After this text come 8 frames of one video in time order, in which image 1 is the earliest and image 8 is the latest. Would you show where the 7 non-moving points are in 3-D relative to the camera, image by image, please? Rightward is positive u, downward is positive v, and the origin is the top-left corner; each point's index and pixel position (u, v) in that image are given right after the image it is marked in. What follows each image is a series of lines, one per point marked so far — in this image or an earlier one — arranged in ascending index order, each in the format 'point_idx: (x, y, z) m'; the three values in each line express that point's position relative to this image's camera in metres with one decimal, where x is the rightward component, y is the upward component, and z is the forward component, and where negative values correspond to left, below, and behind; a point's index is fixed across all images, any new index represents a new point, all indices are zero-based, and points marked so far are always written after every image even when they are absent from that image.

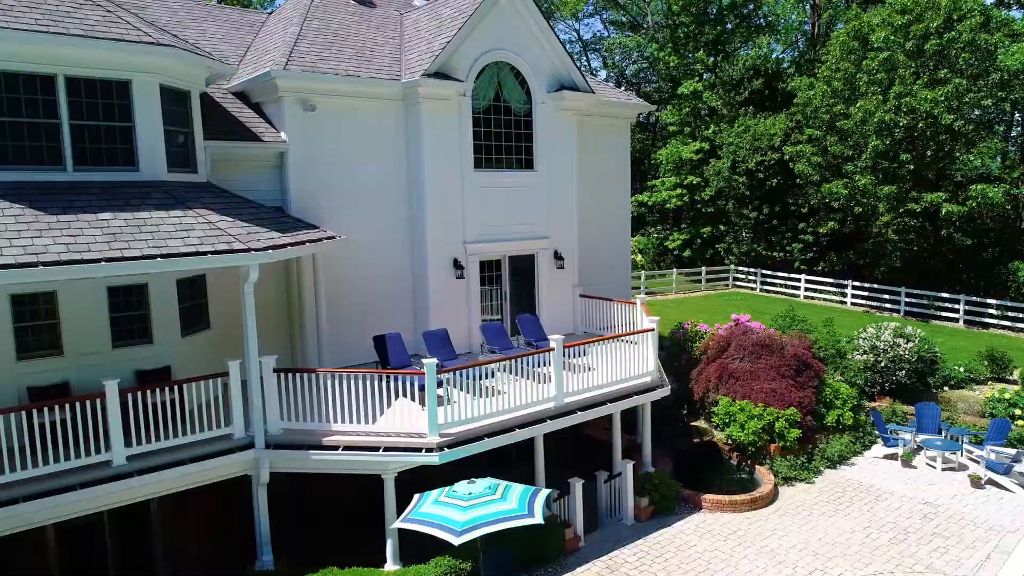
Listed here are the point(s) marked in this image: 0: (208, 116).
0: (-5.6, +3.2, +13.4) m
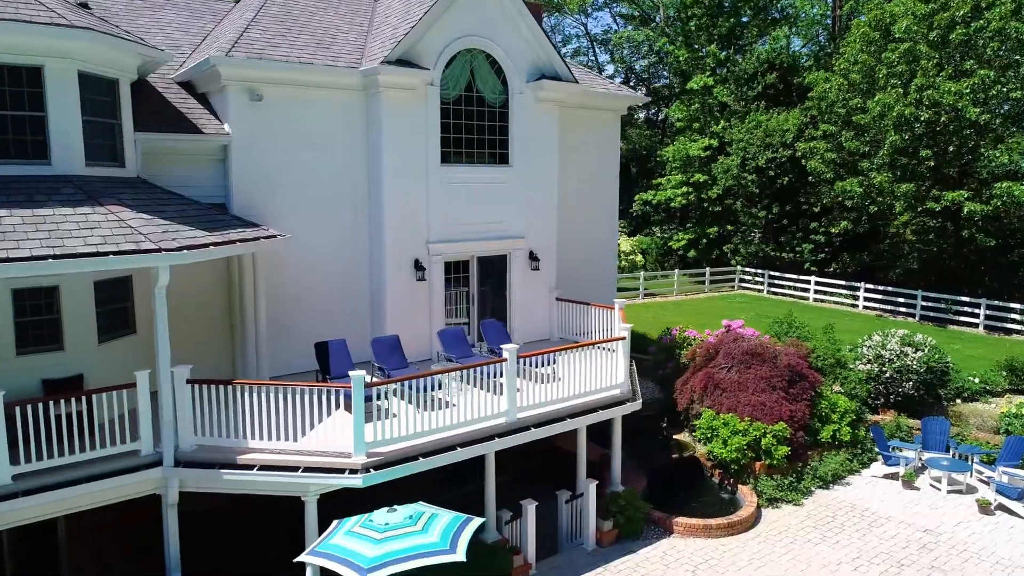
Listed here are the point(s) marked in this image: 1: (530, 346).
0: (-6.3, +3.1, +12.5) m
1: (+0.4, -1.3, +16.0) m
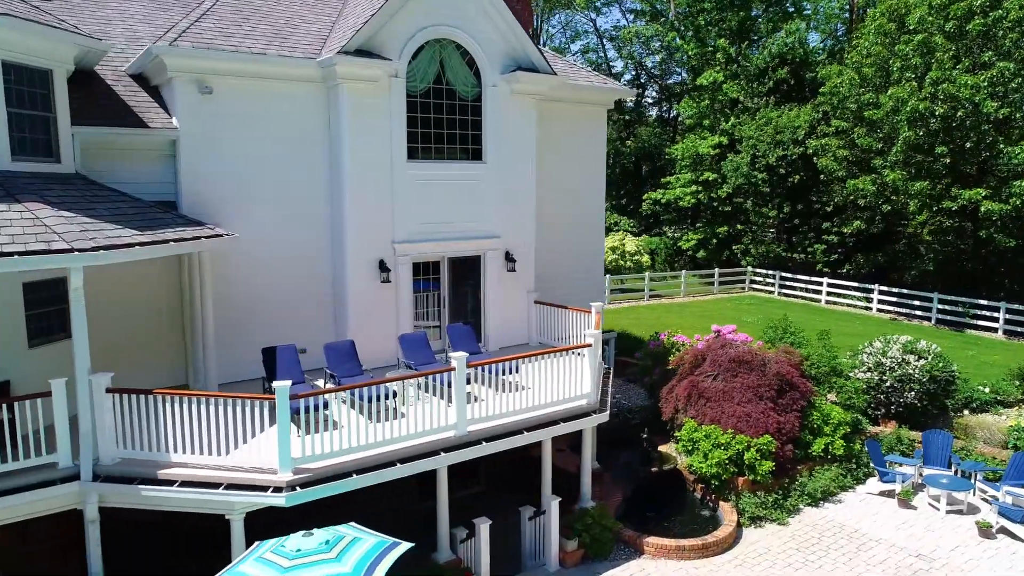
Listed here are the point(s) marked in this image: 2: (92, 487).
0: (-7.0, +3.1, +12.0) m
1: (-0.1, -1.3, +15.3) m
2: (-5.2, -2.5, +9.0) m
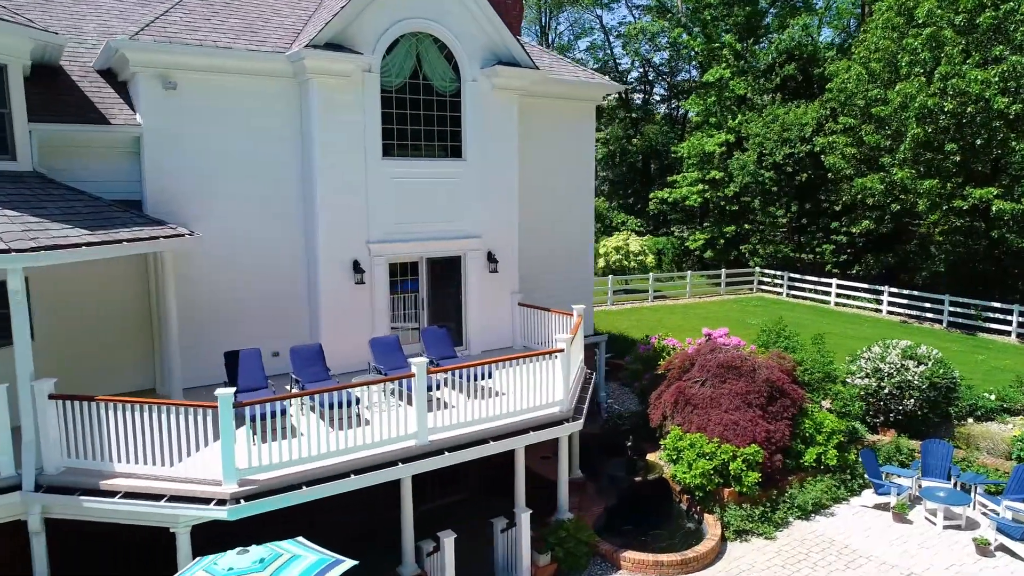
0: (-7.4, +3.1, +11.7) m
1: (-0.5, -1.4, +14.8) m
2: (-5.8, -2.5, +8.7) m
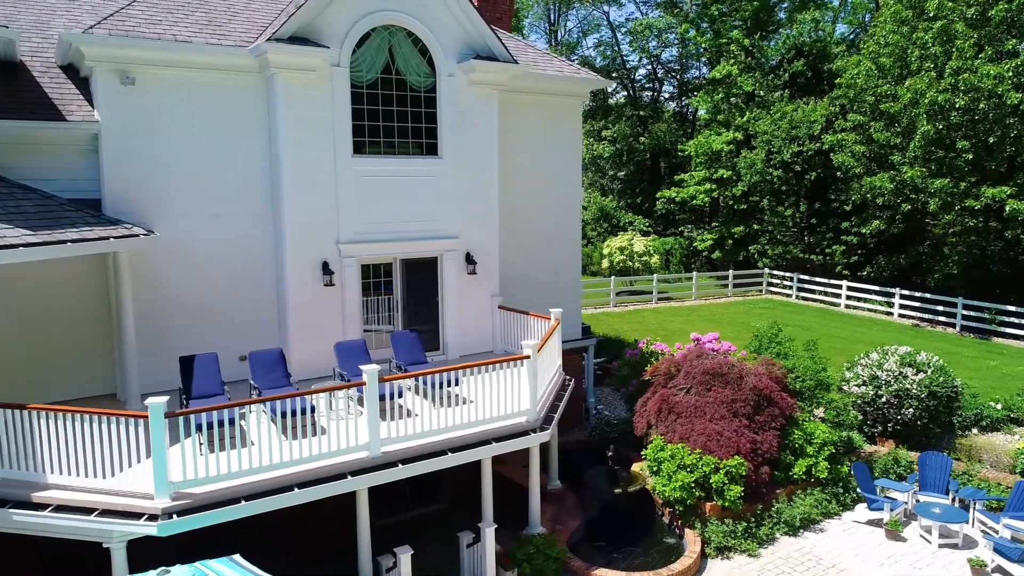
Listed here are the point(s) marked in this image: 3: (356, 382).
0: (-7.9, +3.1, +11.3) m
1: (-0.9, -1.4, +14.3) m
2: (-6.3, -2.5, +8.3) m
3: (-2.0, -1.2, +9.6) m
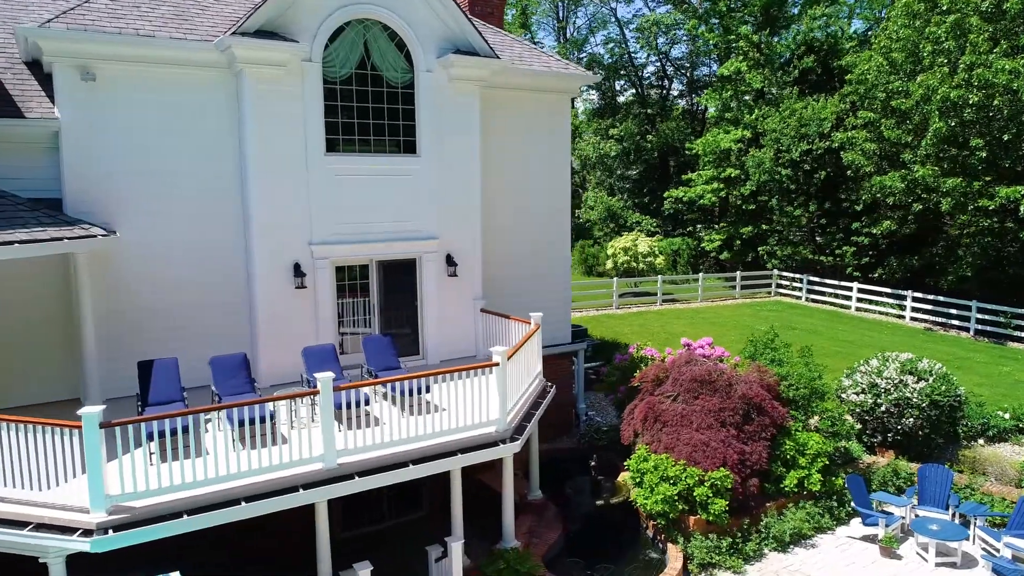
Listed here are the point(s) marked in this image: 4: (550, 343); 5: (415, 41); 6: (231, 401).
0: (-8.3, +3.1, +11.1) m
1: (-1.3, -1.5, +13.8) m
2: (-6.8, -2.6, +8.0) m
3: (-2.5, -1.3, +9.1) m
4: (+0.8, -1.2, +15.9) m
5: (-1.7, +4.4, +13.0) m
6: (-4.0, -1.6, +10.4) m
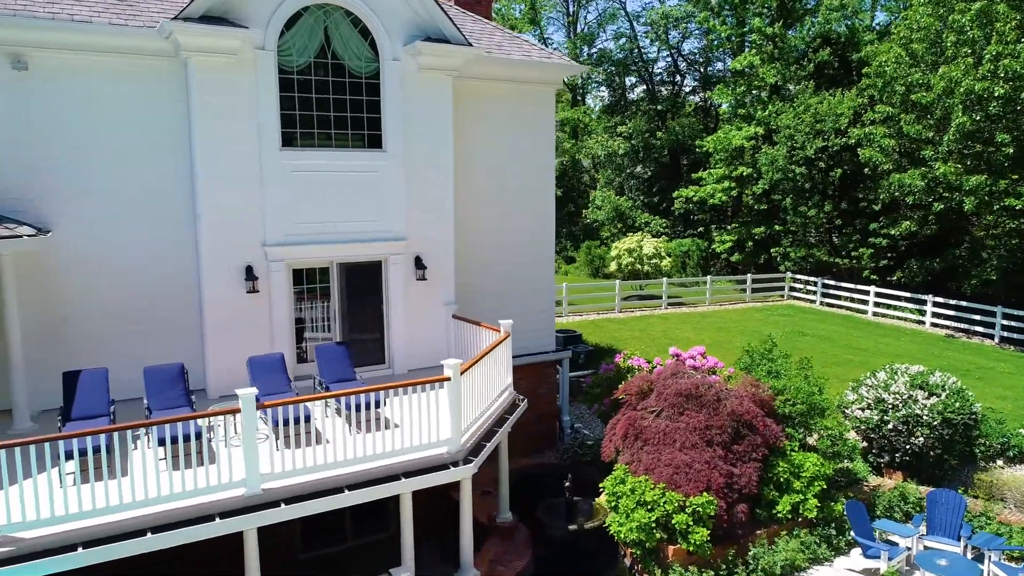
0: (-8.8, +3.0, +10.3) m
1: (-1.7, -1.5, +12.9) m
2: (-7.5, -2.6, +7.2) m
3: (-3.1, -1.4, +8.3) m
4: (+0.4, -1.3, +14.9) m
5: (-2.2, +4.4, +12.1) m
6: (-4.6, -1.7, +9.5) m
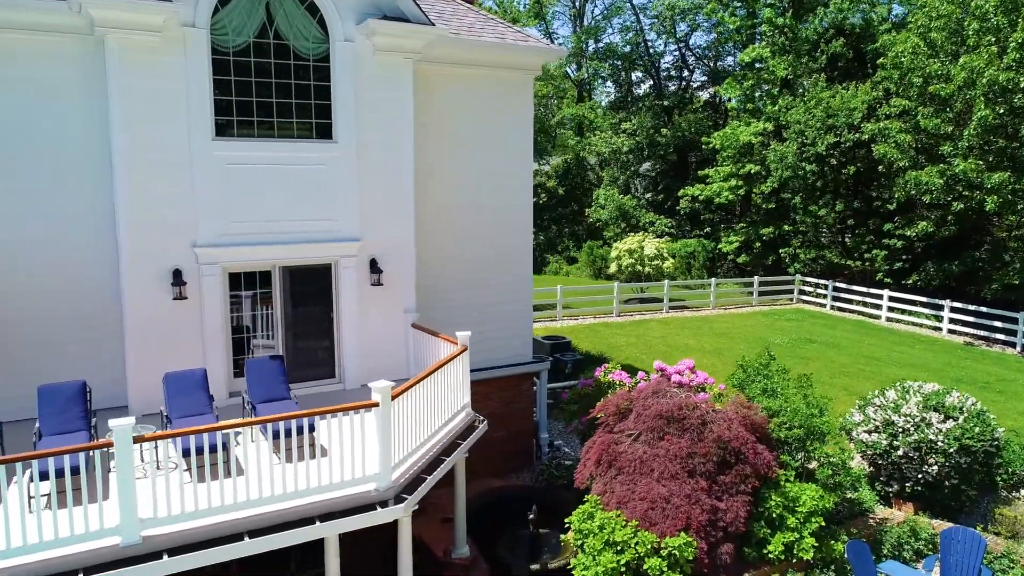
0: (-9.4, +2.9, +9.2) m
1: (-2.3, -1.6, +11.7) m
2: (-8.2, -2.7, +6.1) m
3: (-3.8, -1.5, +7.0) m
4: (-0.1, -1.4, +13.6) m
5: (-2.8, +4.3, +10.9) m
6: (-5.2, -1.8, +8.3) m
